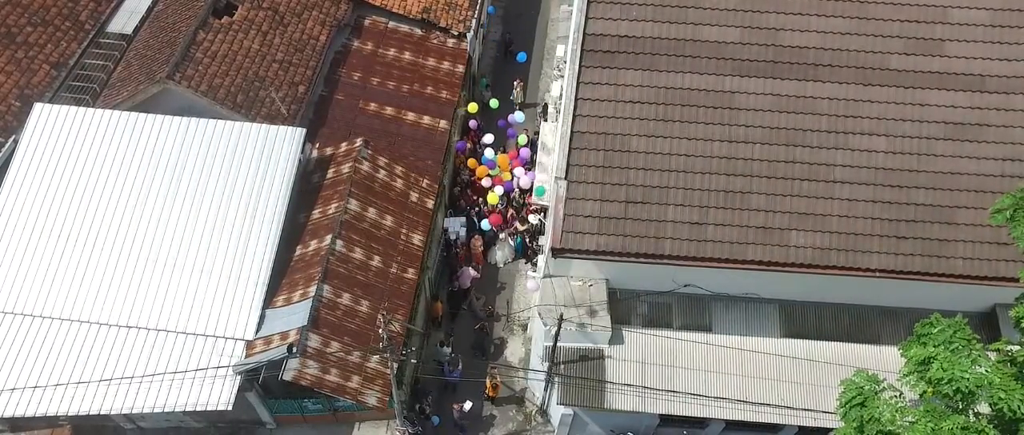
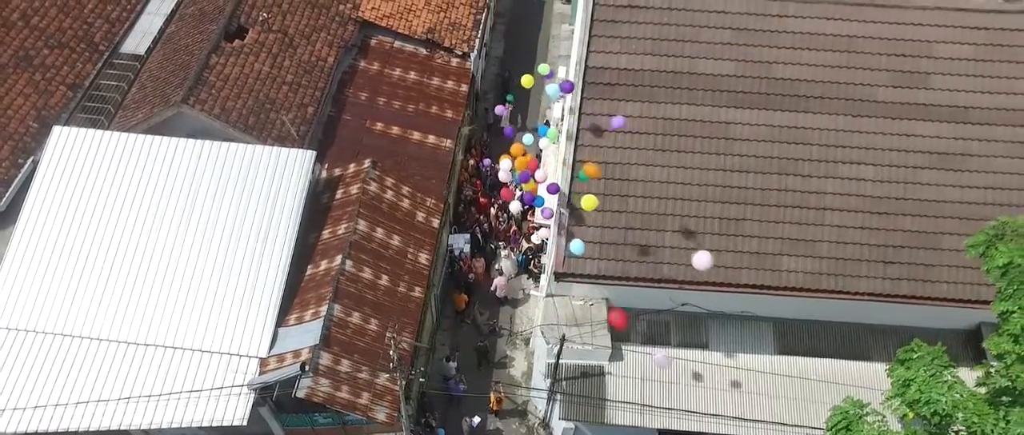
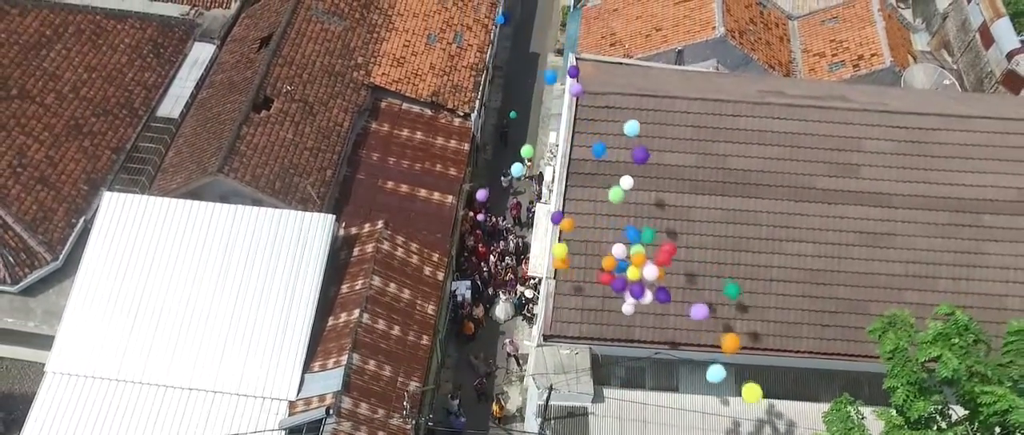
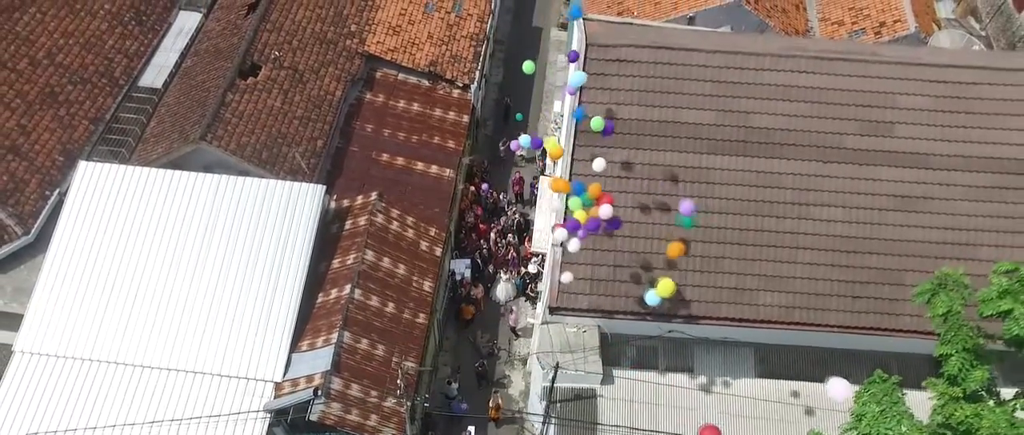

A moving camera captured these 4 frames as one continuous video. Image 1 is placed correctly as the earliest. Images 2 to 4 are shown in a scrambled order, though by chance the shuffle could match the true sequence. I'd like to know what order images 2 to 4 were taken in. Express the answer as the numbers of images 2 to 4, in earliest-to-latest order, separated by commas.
2, 4, 3
